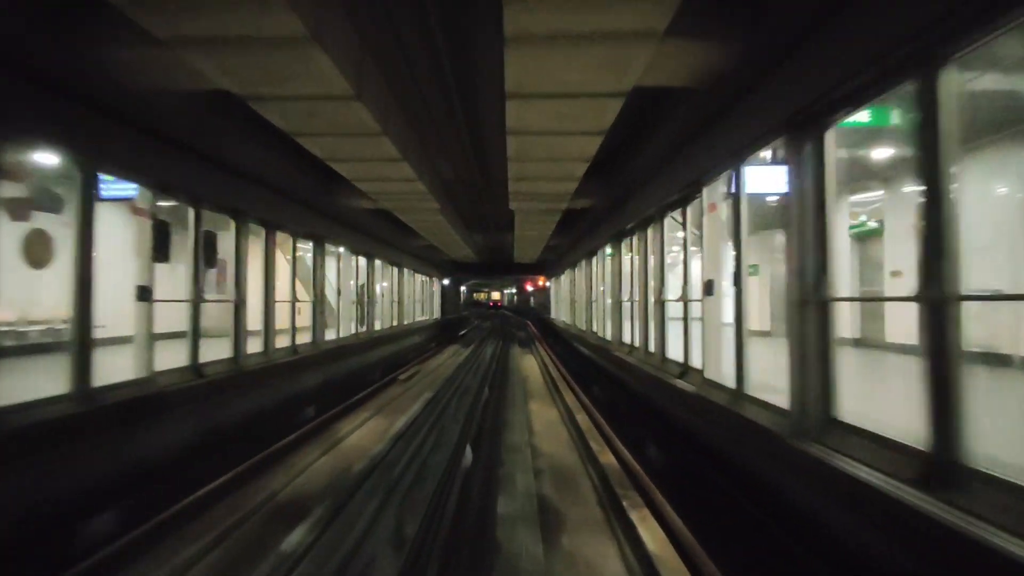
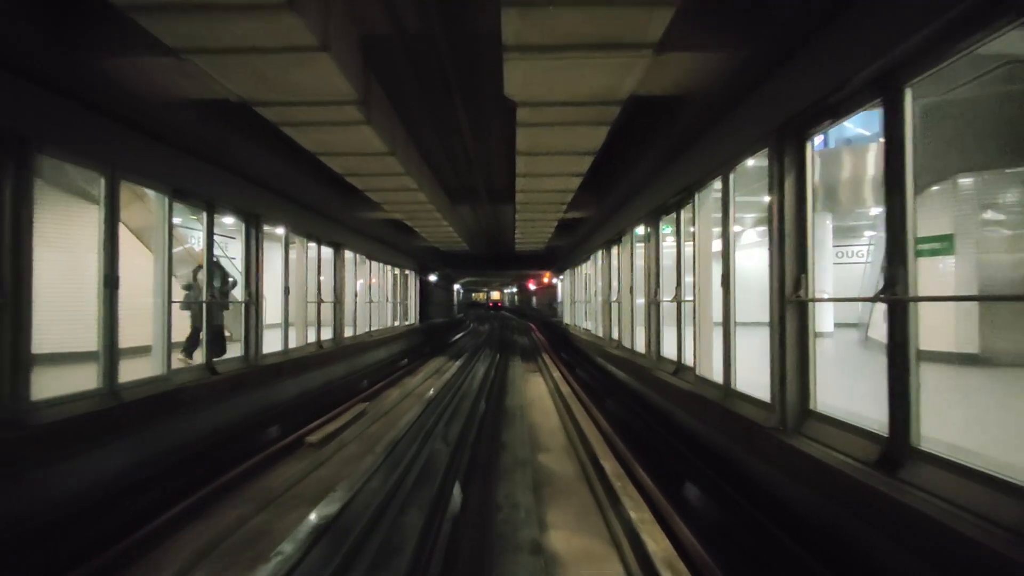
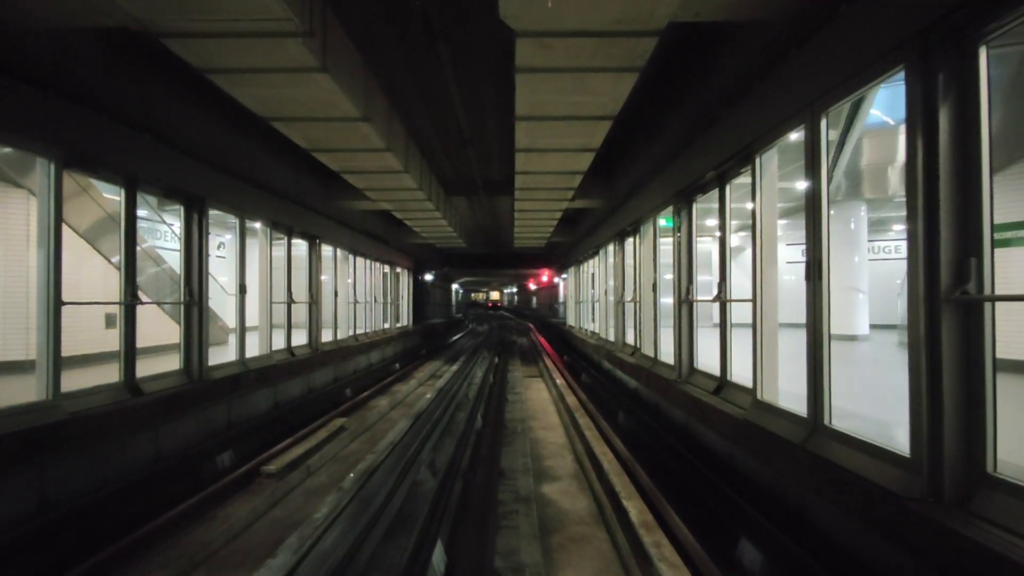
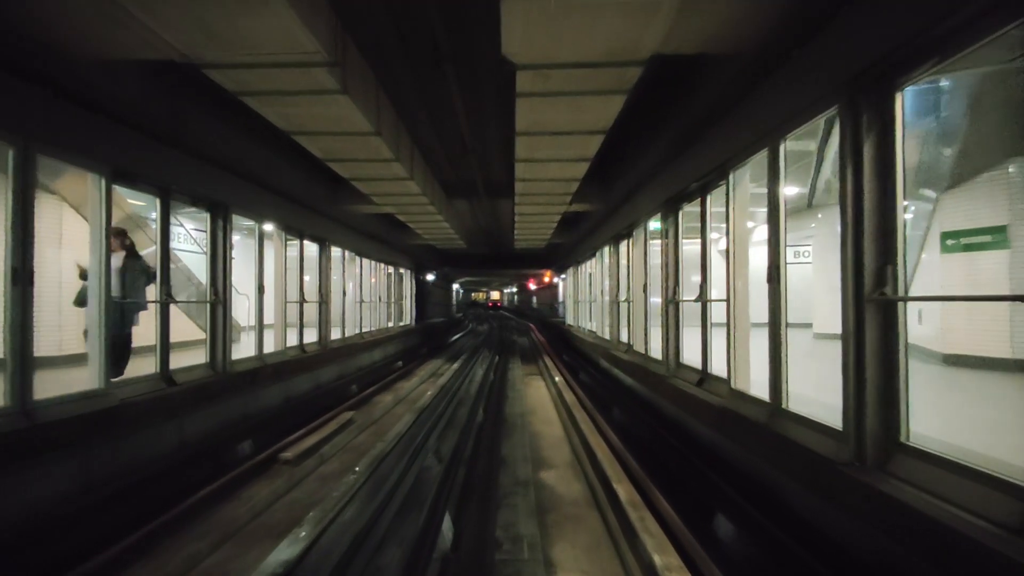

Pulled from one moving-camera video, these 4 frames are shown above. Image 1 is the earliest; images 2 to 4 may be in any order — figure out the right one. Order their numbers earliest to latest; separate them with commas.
2, 4, 3
